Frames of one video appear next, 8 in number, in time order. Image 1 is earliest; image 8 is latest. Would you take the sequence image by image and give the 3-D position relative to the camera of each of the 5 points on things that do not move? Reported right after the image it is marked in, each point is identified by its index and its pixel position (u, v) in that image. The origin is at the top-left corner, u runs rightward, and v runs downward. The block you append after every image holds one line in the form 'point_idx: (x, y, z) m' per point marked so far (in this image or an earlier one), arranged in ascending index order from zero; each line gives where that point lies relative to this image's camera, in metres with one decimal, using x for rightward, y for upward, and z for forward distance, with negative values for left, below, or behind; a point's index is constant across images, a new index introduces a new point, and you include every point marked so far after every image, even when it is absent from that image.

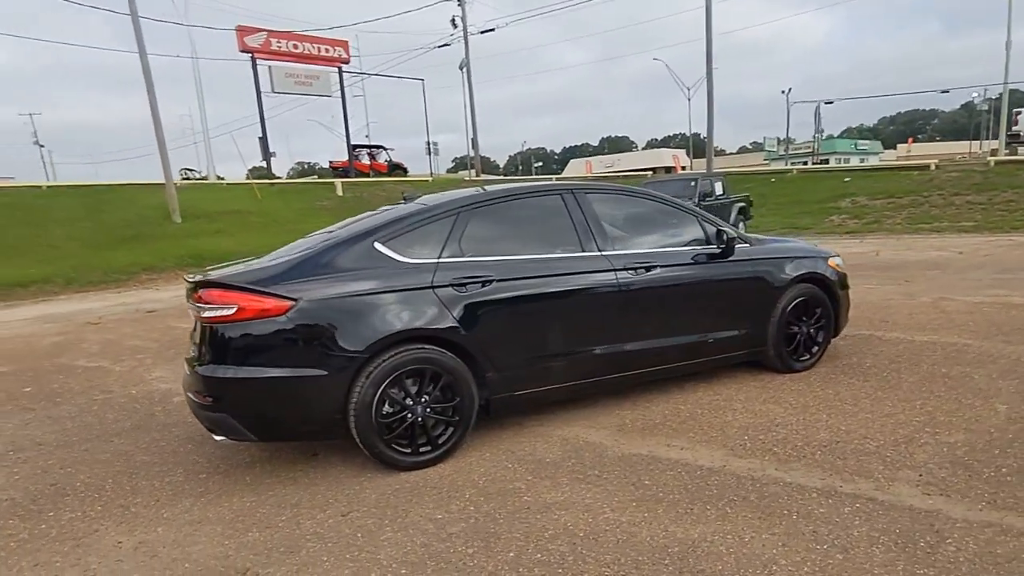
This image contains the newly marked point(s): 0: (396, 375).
0: (-0.7, -0.5, +3.6) m
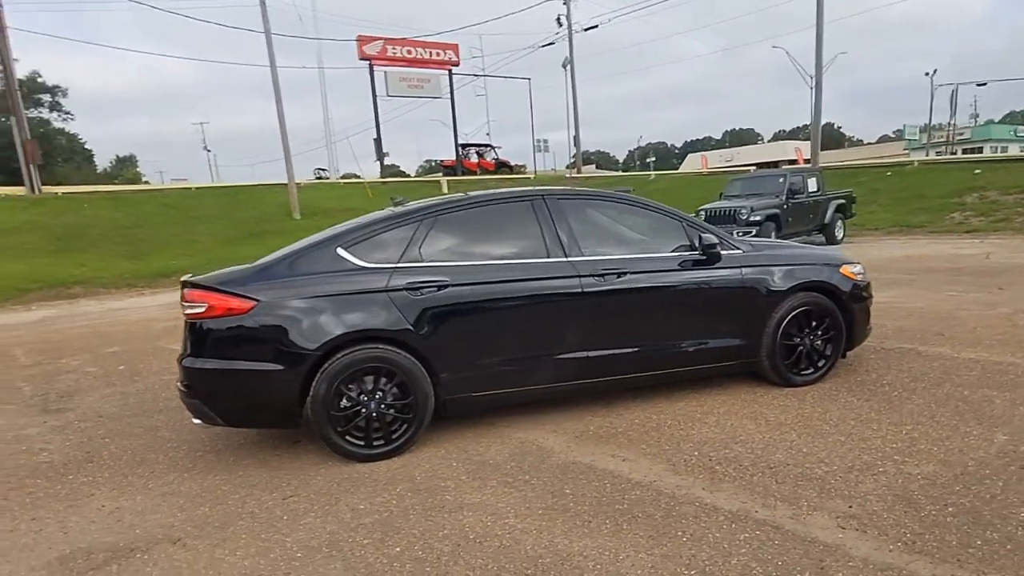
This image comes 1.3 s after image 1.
0: (-1.0, -0.5, +3.8) m
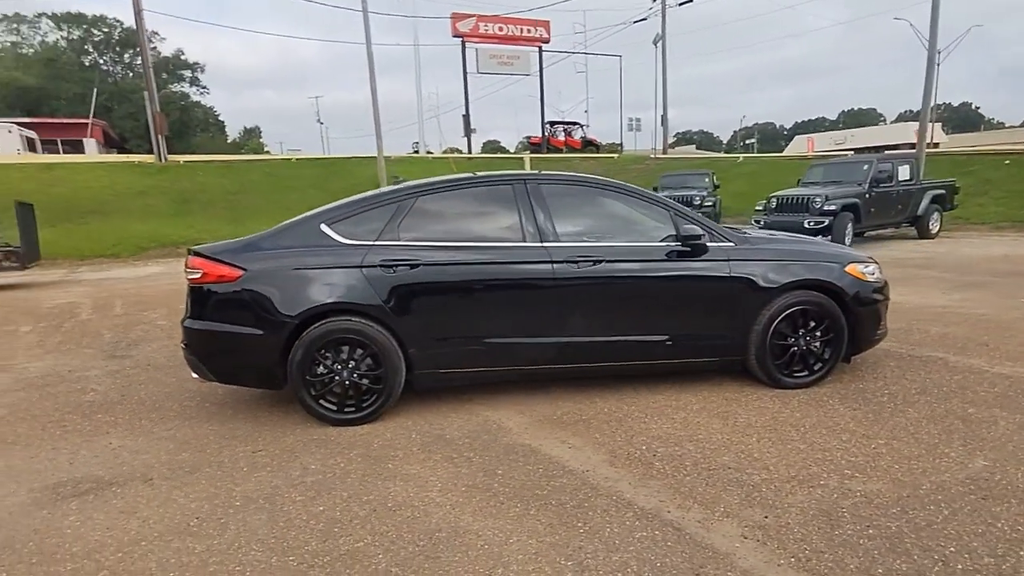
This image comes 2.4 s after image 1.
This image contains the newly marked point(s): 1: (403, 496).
0: (-1.2, -0.4, +4.0) m
1: (-0.6, -1.0, +3.1) m
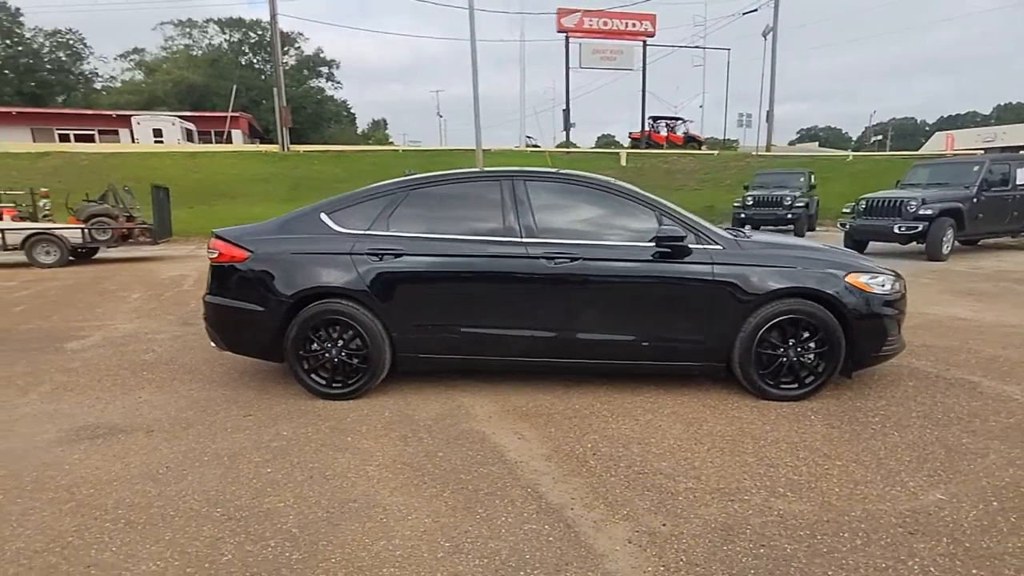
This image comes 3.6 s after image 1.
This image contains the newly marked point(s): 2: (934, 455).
0: (-1.4, -0.2, +4.4) m
1: (-0.9, -1.0, +3.3) m
2: (+2.2, -0.9, +3.2) m
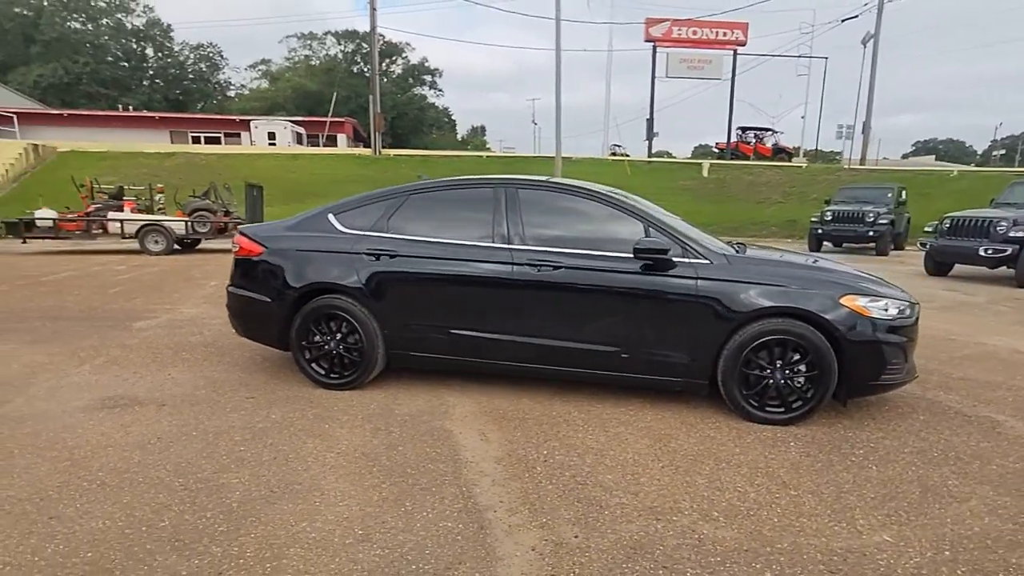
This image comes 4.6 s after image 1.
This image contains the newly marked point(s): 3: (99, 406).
0: (-1.4, -0.2, +4.6) m
1: (-1.2, -0.9, +3.5) m
2: (+1.9, -1.0, +2.9) m
3: (-2.9, -0.8, +4.4) m
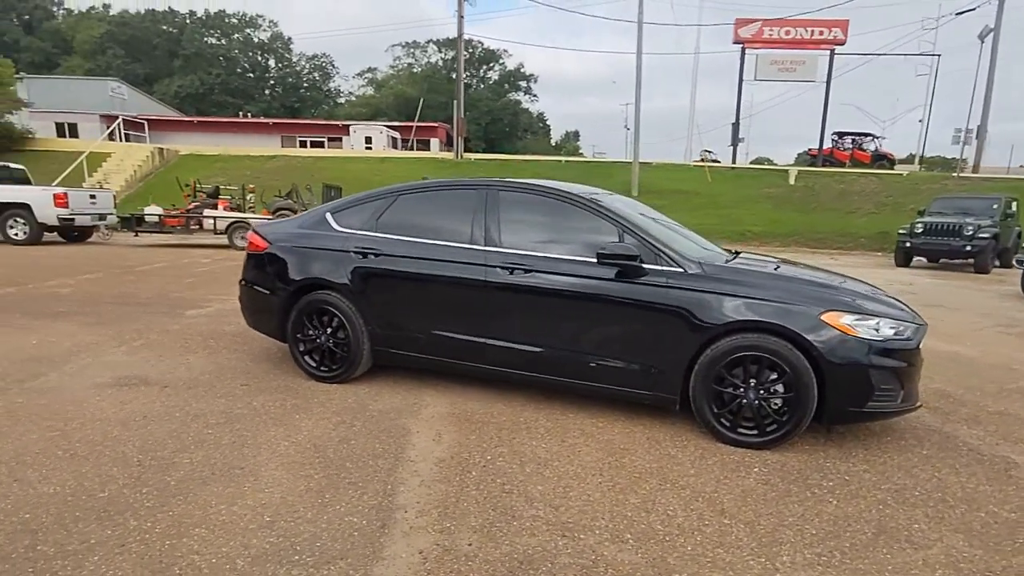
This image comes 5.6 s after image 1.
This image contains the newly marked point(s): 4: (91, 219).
0: (-1.5, -0.2, +4.8) m
1: (-1.5, -0.9, +3.7) m
2: (+1.5, -1.0, +2.6) m
3: (-3.1, -0.7, +4.7) m
4: (-11.4, +1.9, +16.9) m
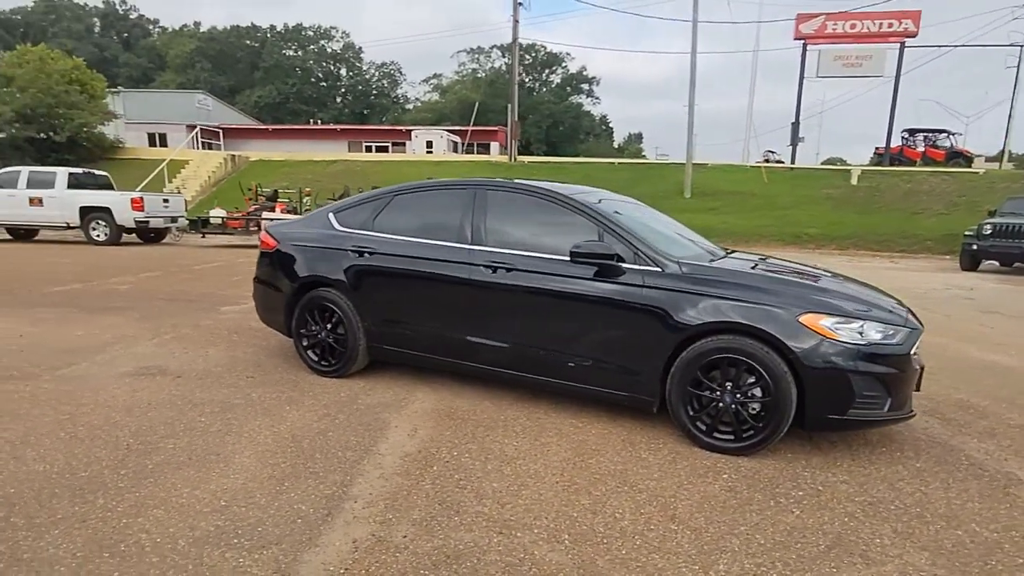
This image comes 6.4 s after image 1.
0: (-1.6, -0.1, +4.9) m
1: (-1.6, -0.9, +3.8) m
2: (+1.2, -1.0, +2.5) m
3: (-3.1, -0.7, +5.0) m
4: (-10.2, +1.9, +18.0) m
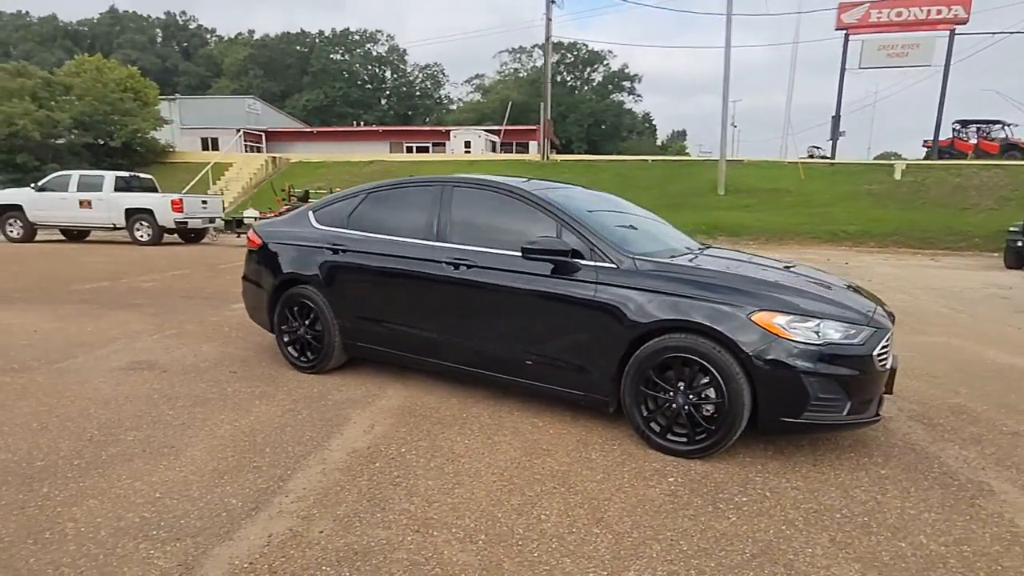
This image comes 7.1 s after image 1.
0: (-1.8, -0.1, +5.0) m
1: (-1.9, -0.8, +3.9) m
2: (+0.8, -1.0, +2.4) m
3: (-3.3, -0.7, +5.2) m
4: (-9.4, +2.0, +18.6) m
